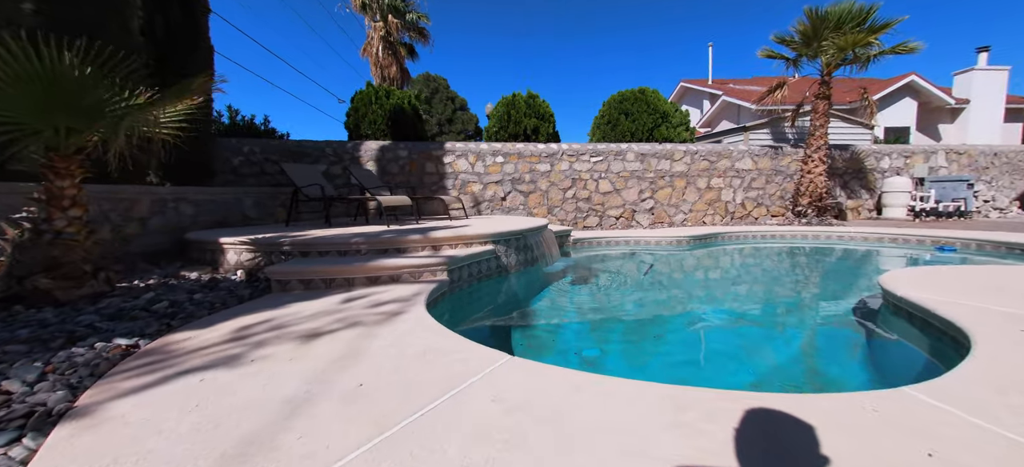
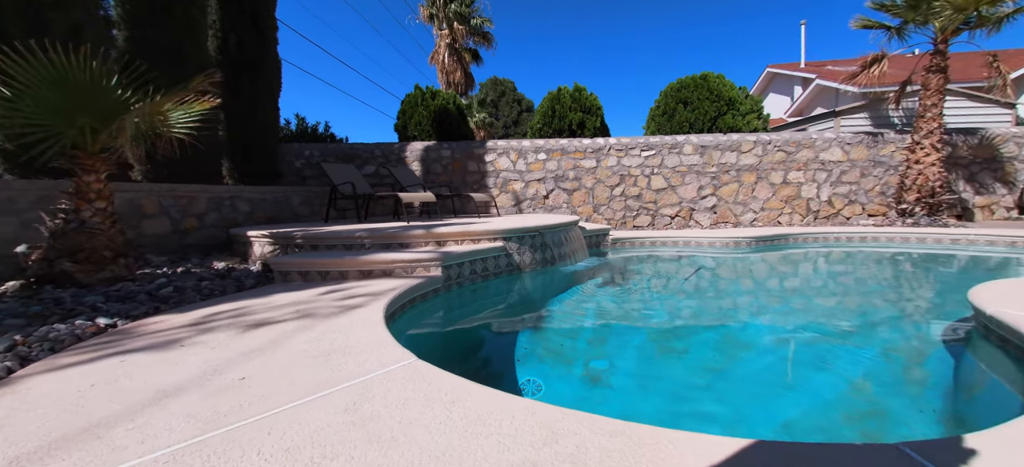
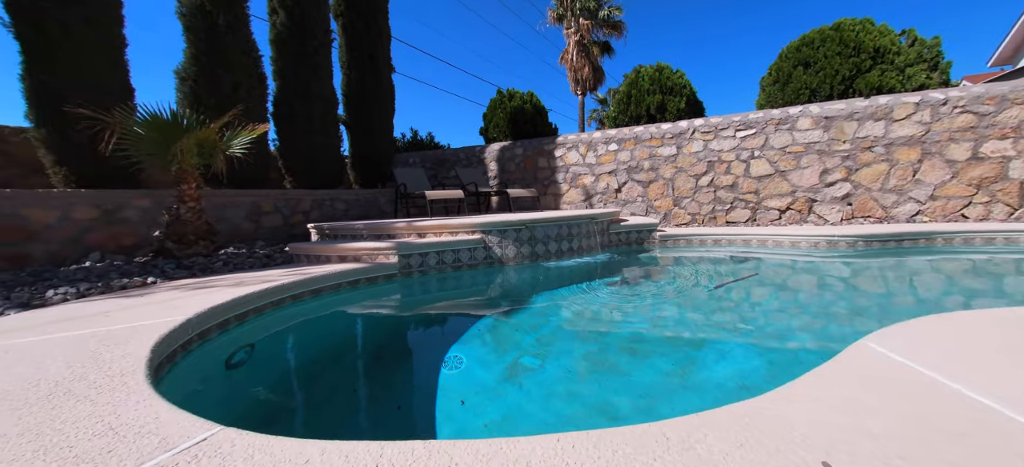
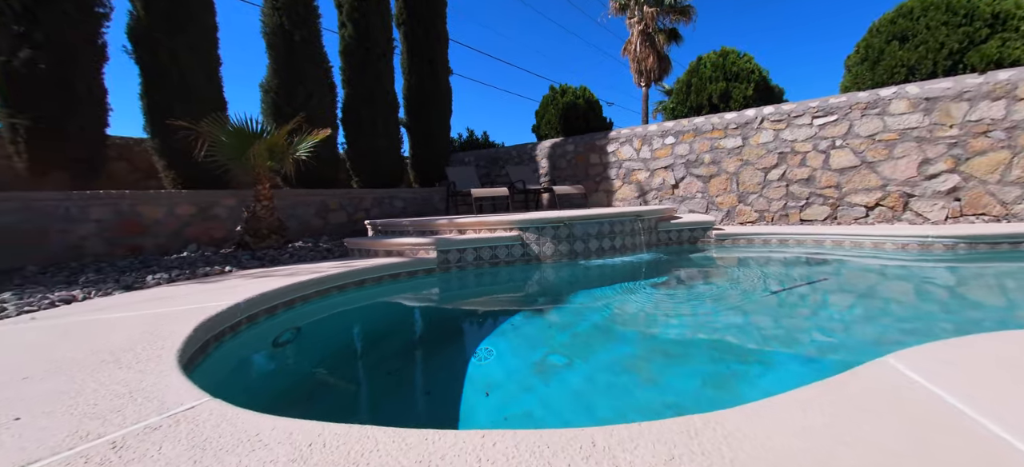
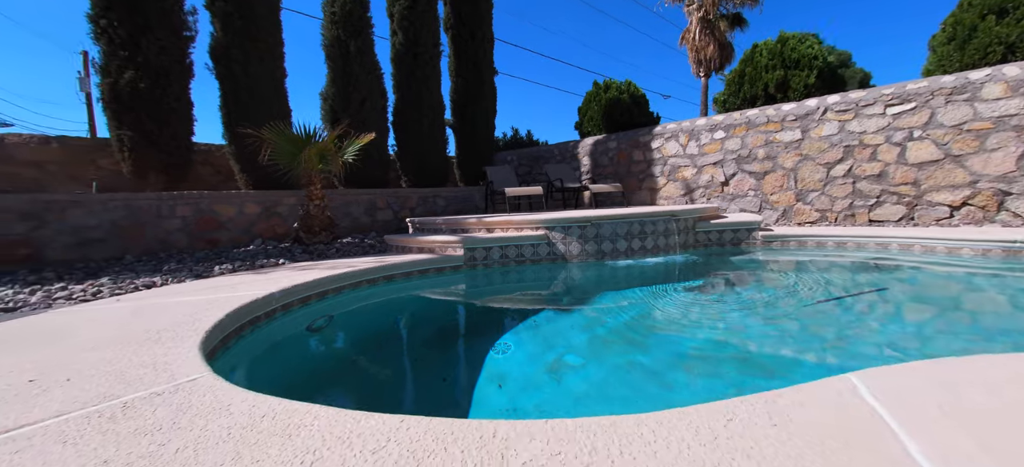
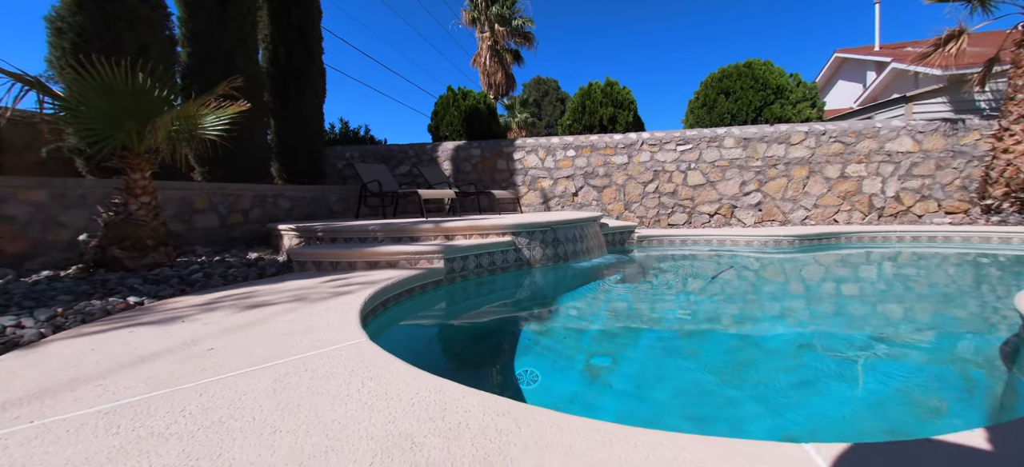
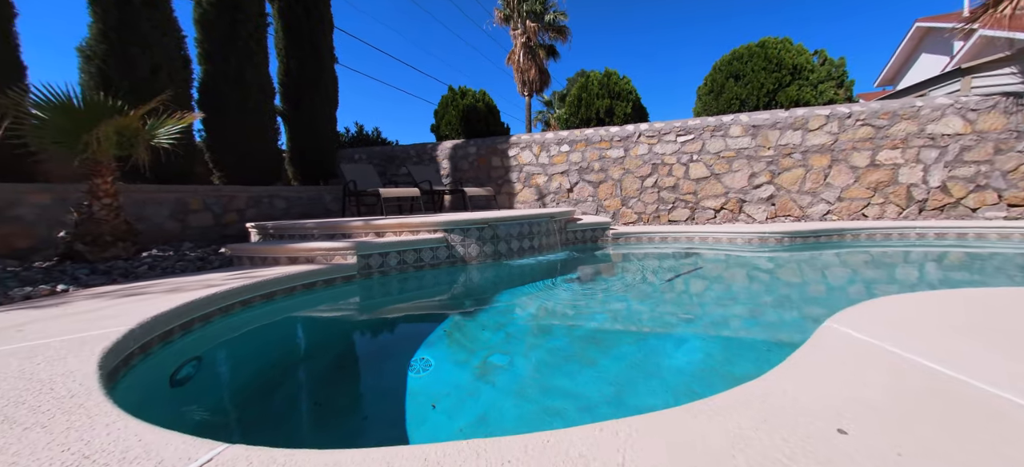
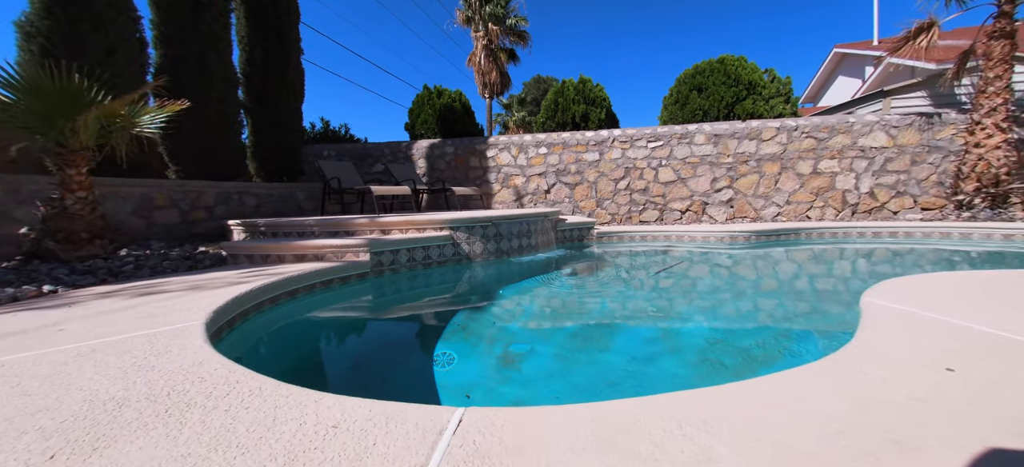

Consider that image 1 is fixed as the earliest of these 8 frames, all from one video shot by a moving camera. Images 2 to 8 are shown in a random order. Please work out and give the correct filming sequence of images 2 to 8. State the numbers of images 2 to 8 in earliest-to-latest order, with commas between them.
2, 6, 8, 7, 3, 4, 5
